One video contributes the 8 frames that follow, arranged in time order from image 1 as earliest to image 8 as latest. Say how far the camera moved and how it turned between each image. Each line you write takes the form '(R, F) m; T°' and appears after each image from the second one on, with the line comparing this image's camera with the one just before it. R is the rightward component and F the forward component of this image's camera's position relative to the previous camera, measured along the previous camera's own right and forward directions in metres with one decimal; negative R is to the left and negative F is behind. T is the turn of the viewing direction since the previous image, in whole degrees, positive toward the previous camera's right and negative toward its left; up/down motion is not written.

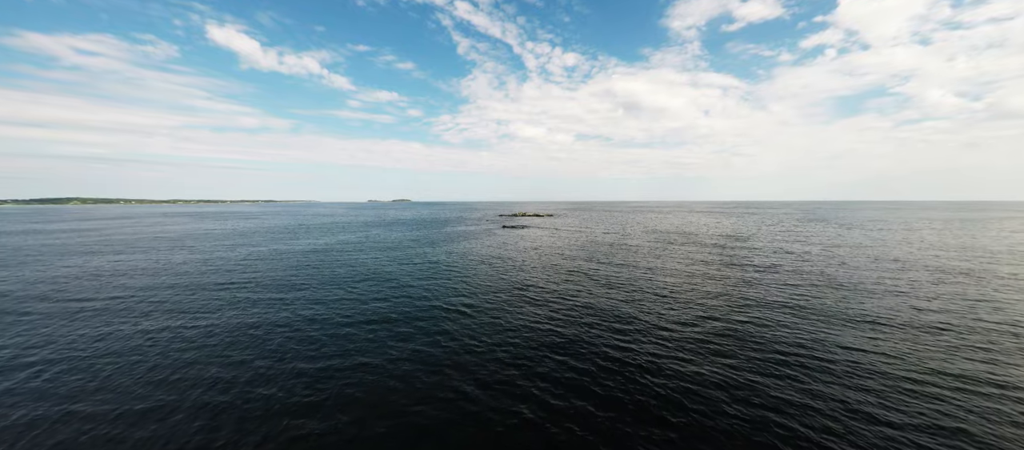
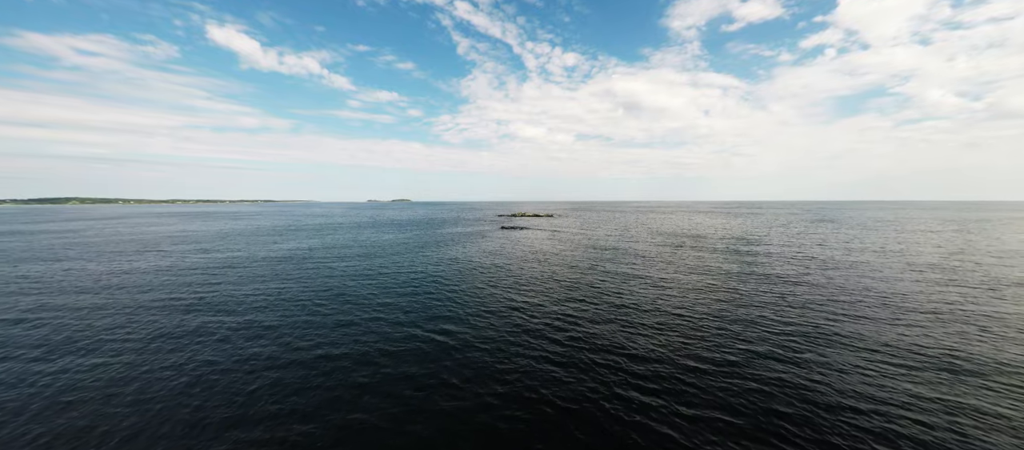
(+1.0, +6.6) m; 0°
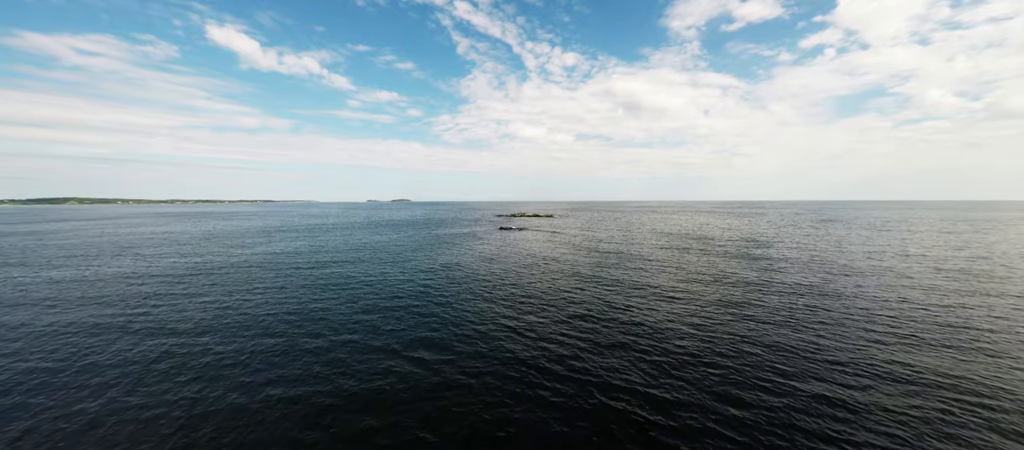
(+0.5, +4.5) m; 0°
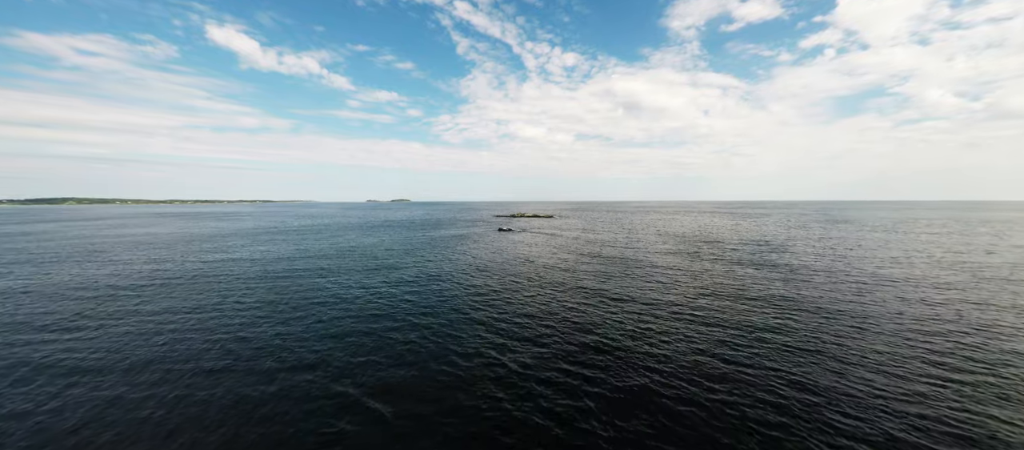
(+0.3, +4.8) m; 0°
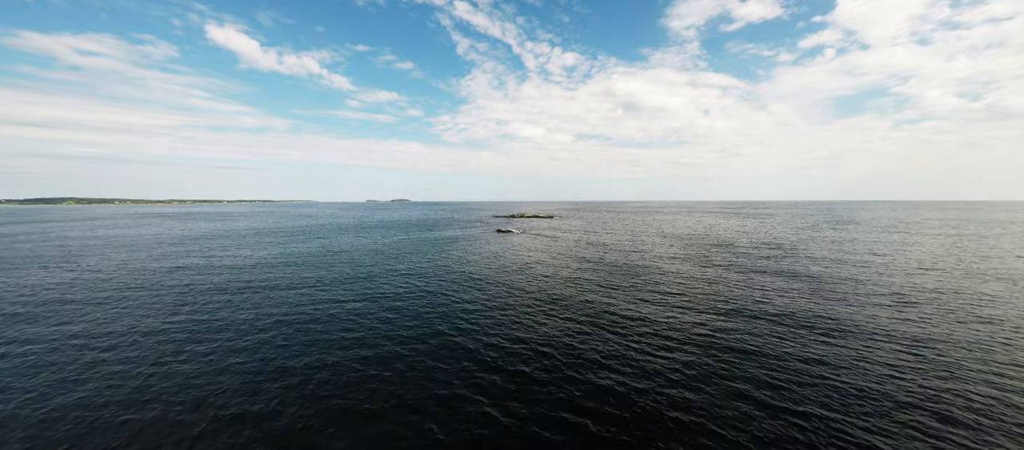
(+0.3, +4.4) m; 0°
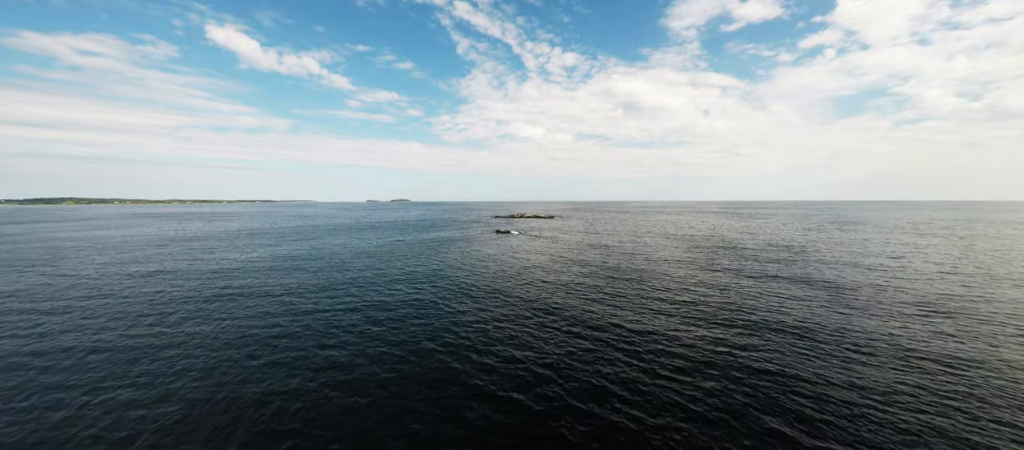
(+0.3, +2.9) m; 0°
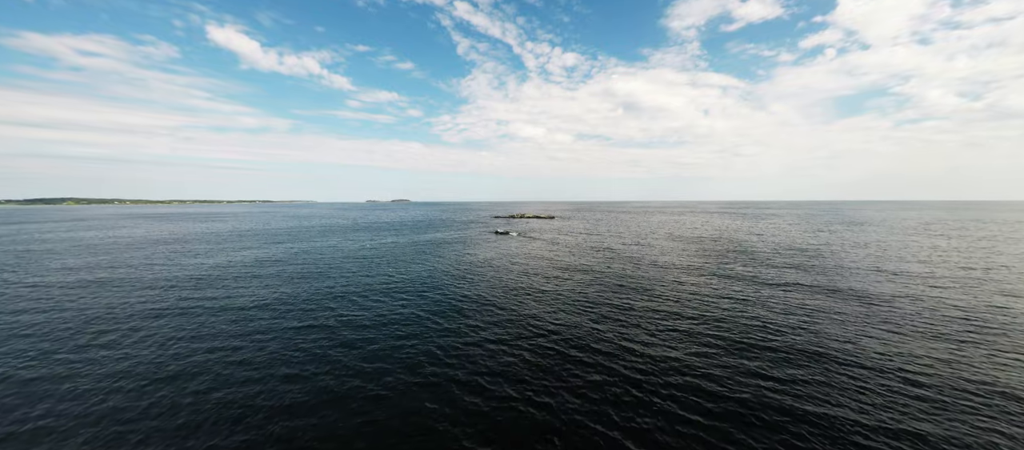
(+0.5, +4.1) m; 0°
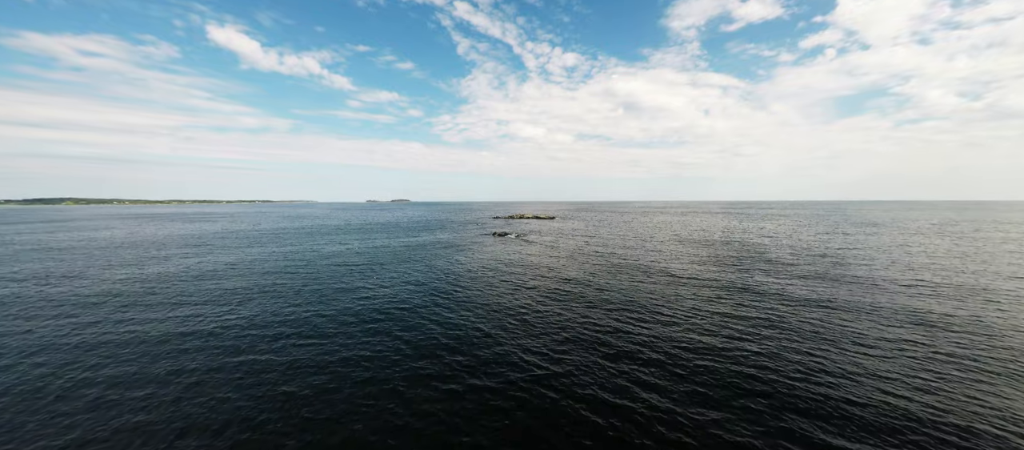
(+0.8, +6.1) m; 0°
